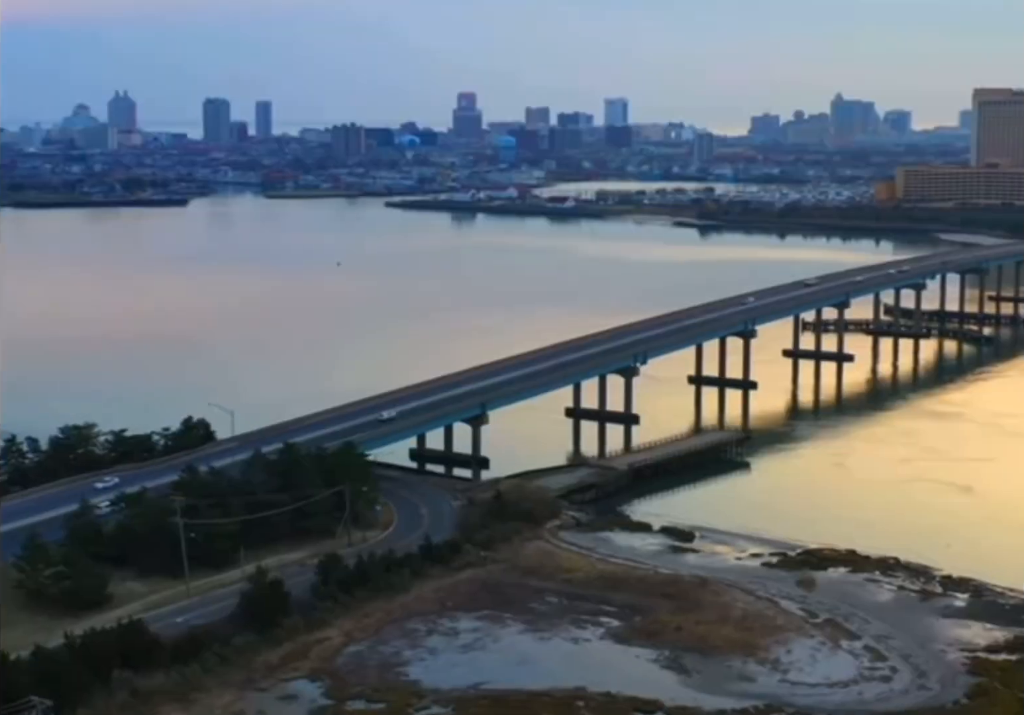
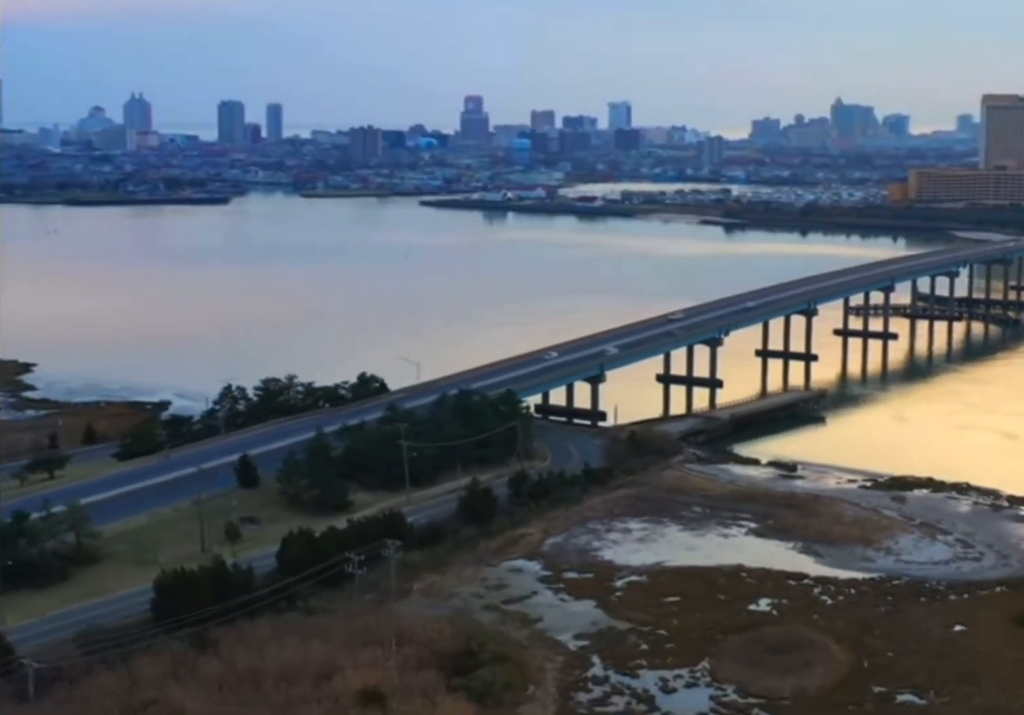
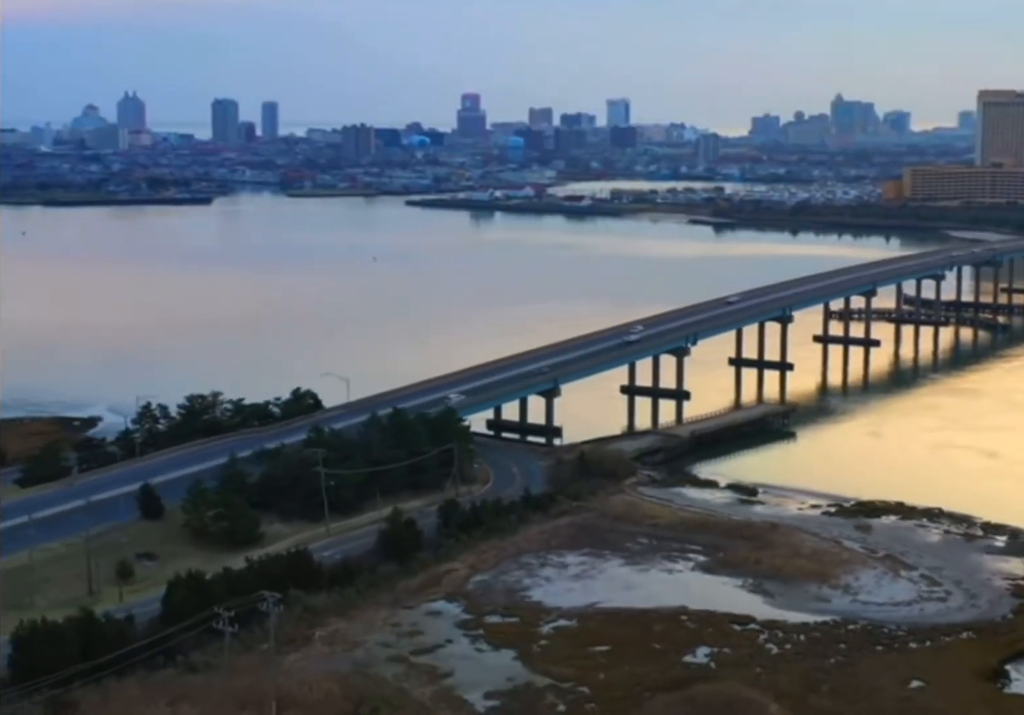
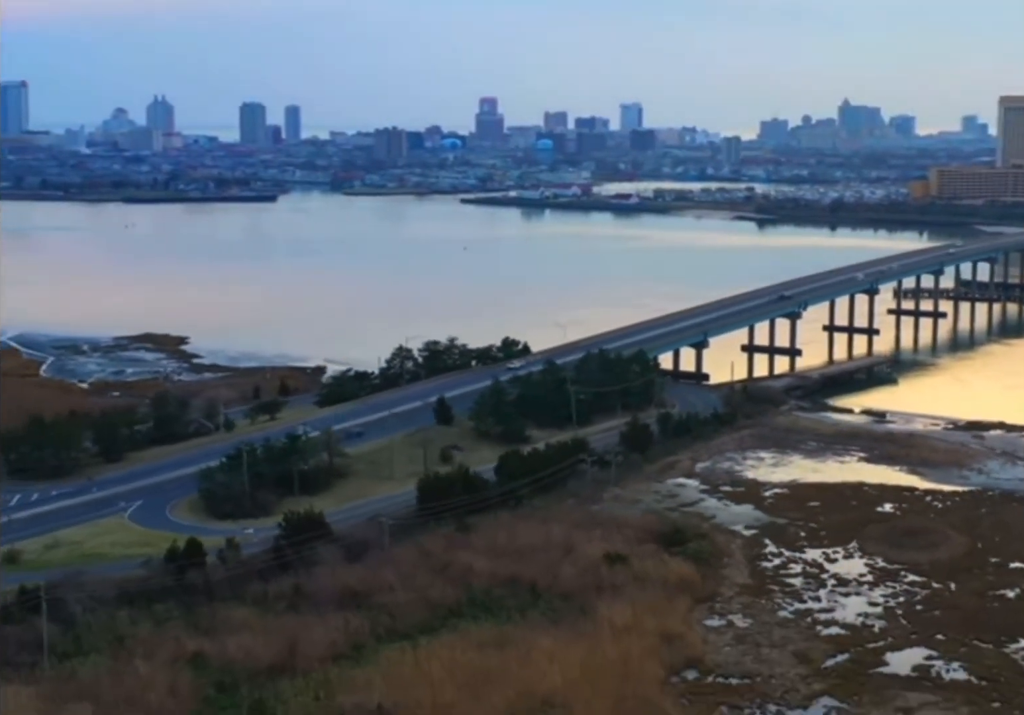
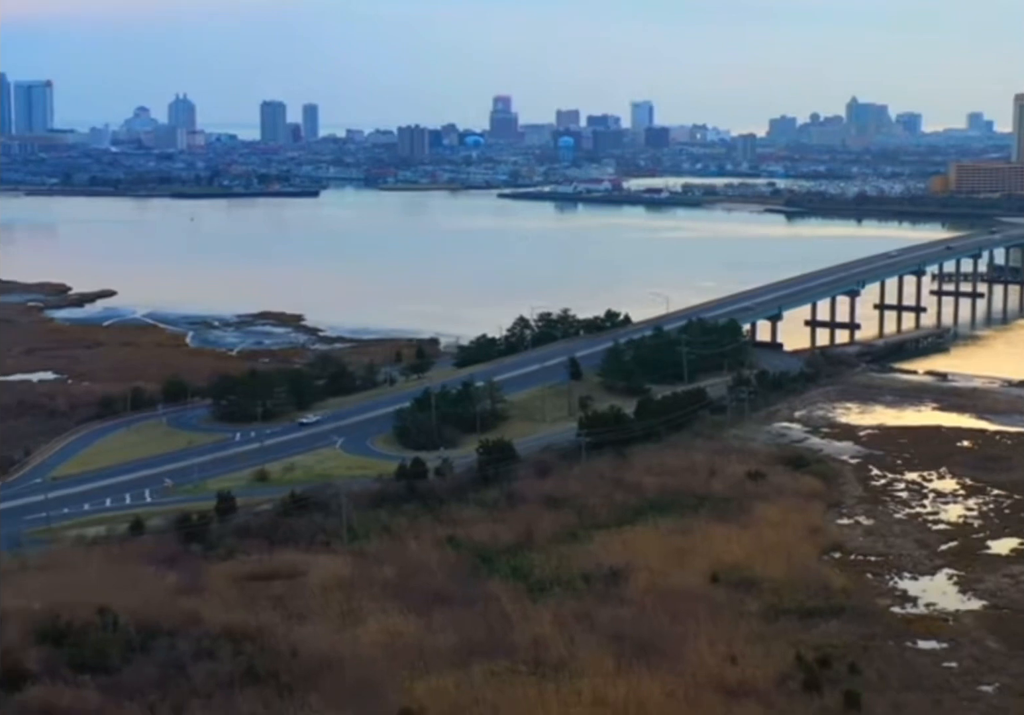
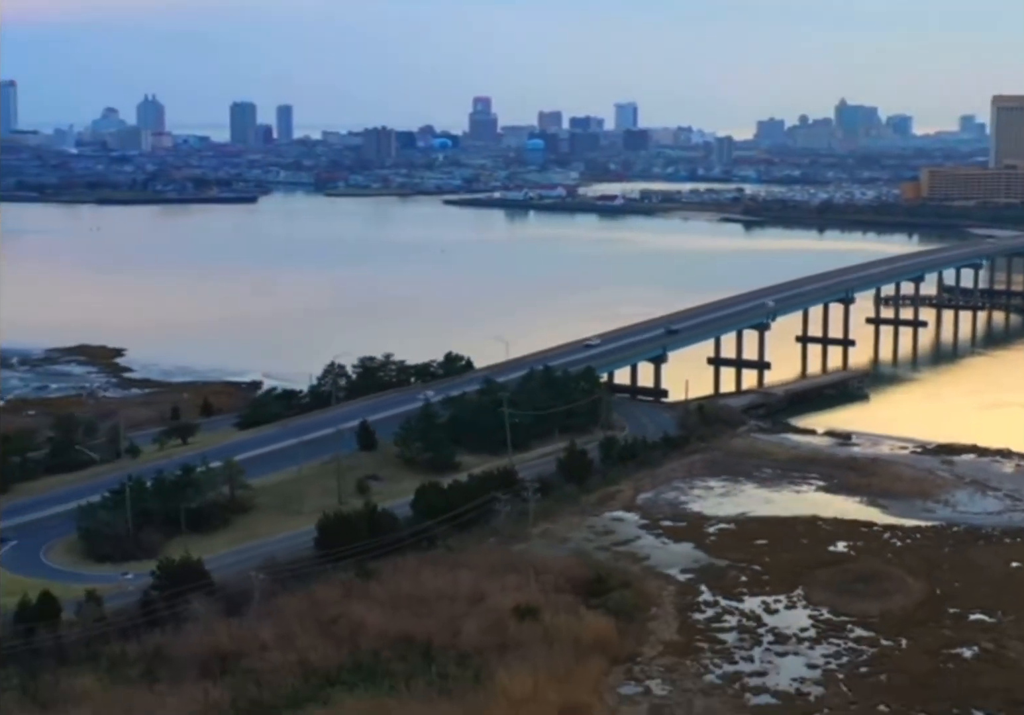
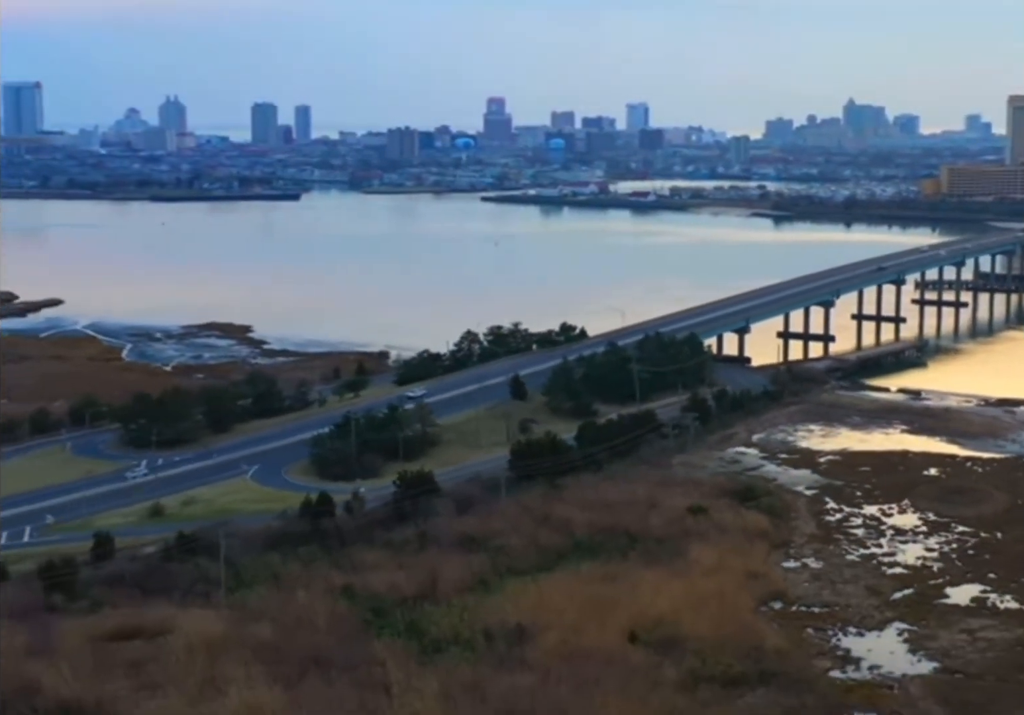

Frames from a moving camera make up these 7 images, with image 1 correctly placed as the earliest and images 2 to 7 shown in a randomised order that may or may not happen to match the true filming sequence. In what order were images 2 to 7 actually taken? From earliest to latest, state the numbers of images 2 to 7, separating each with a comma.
3, 2, 6, 4, 7, 5
